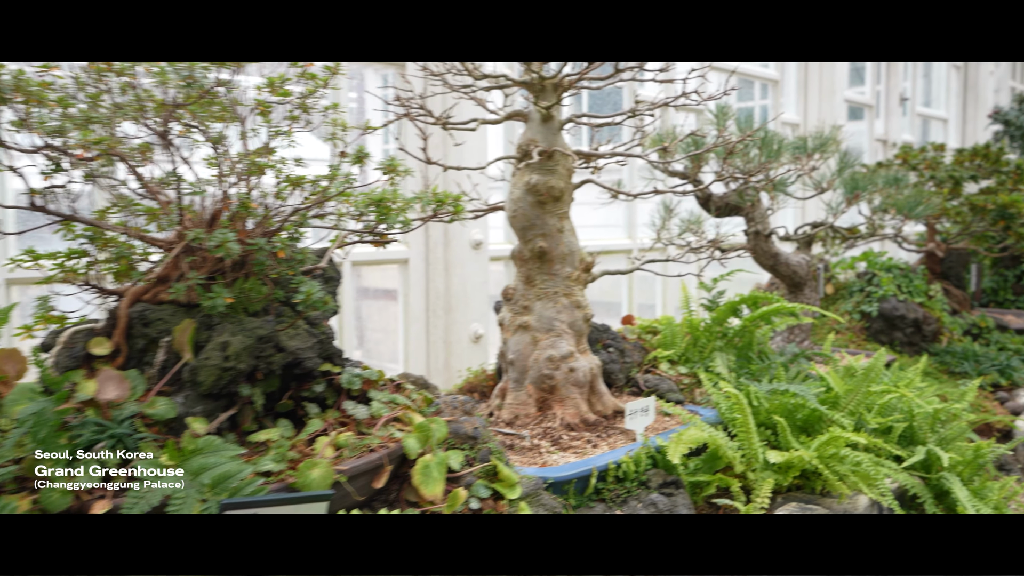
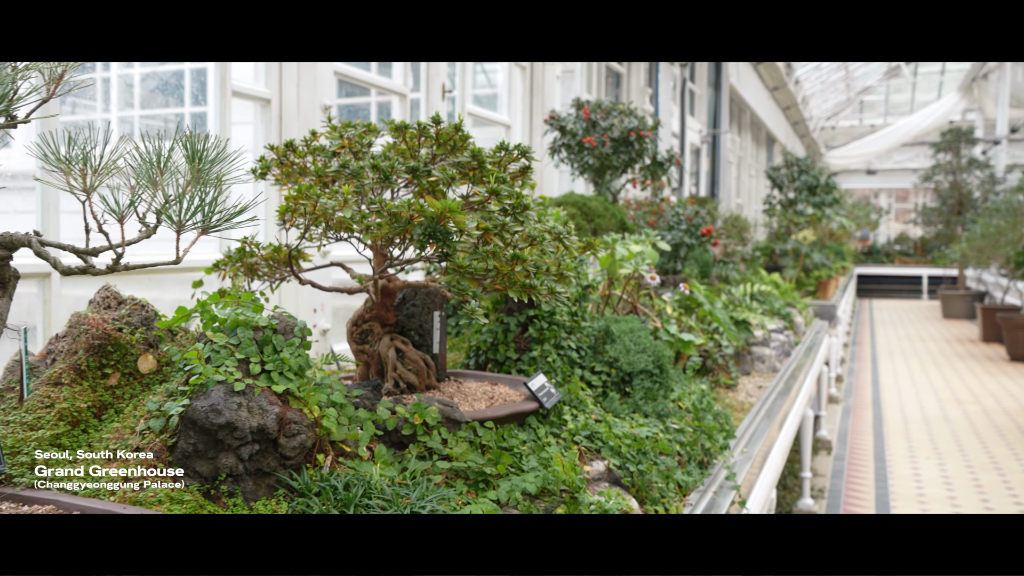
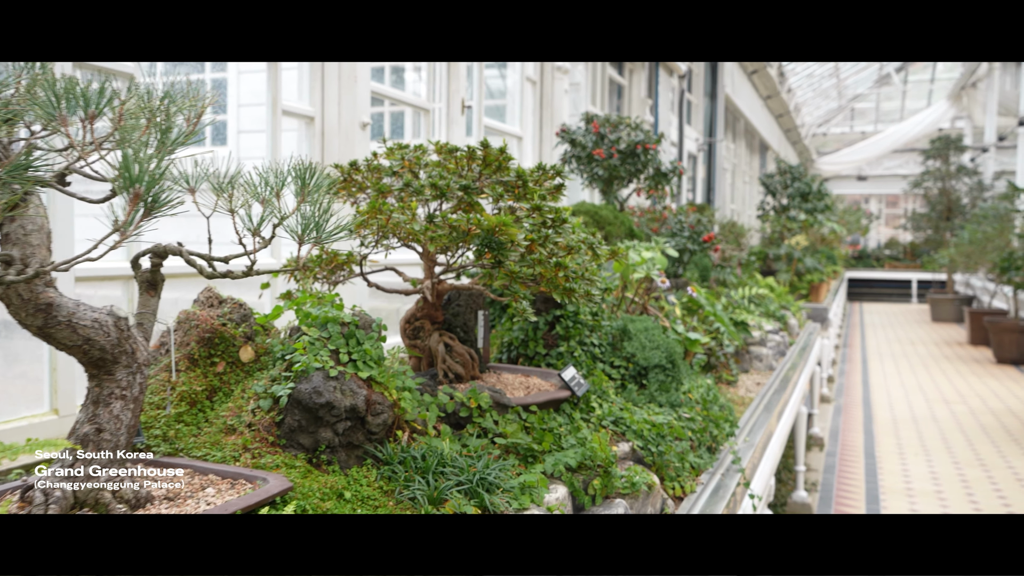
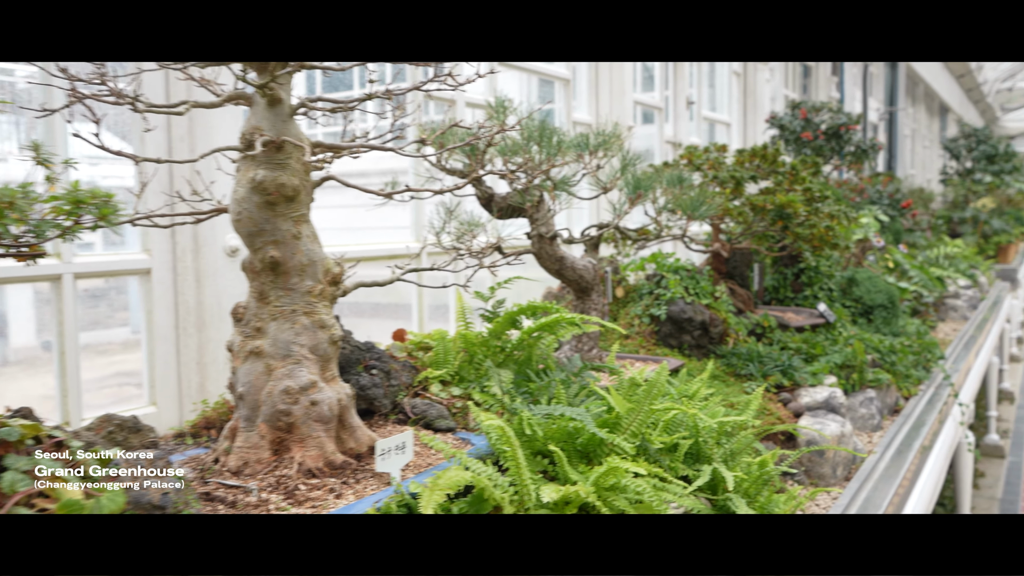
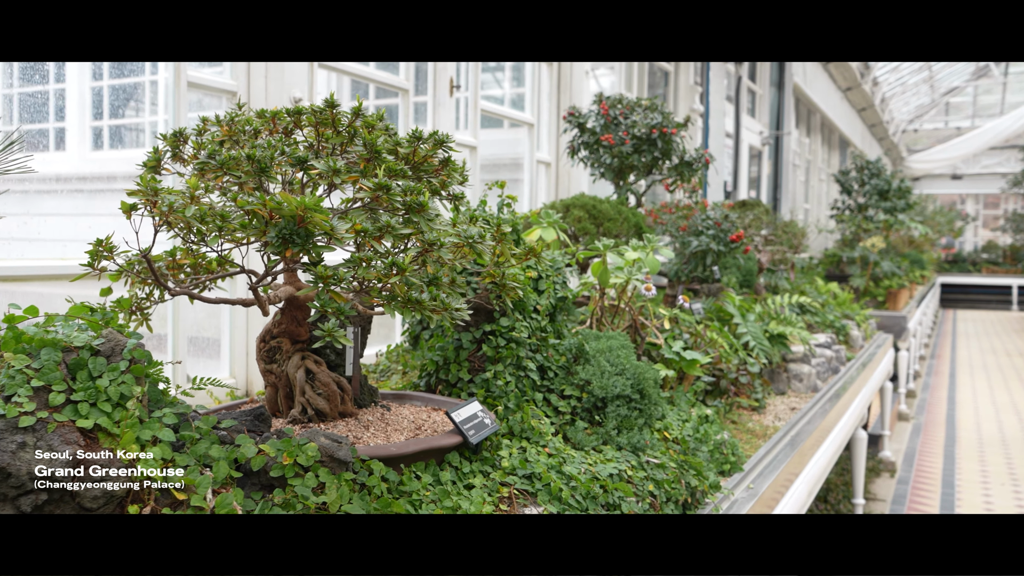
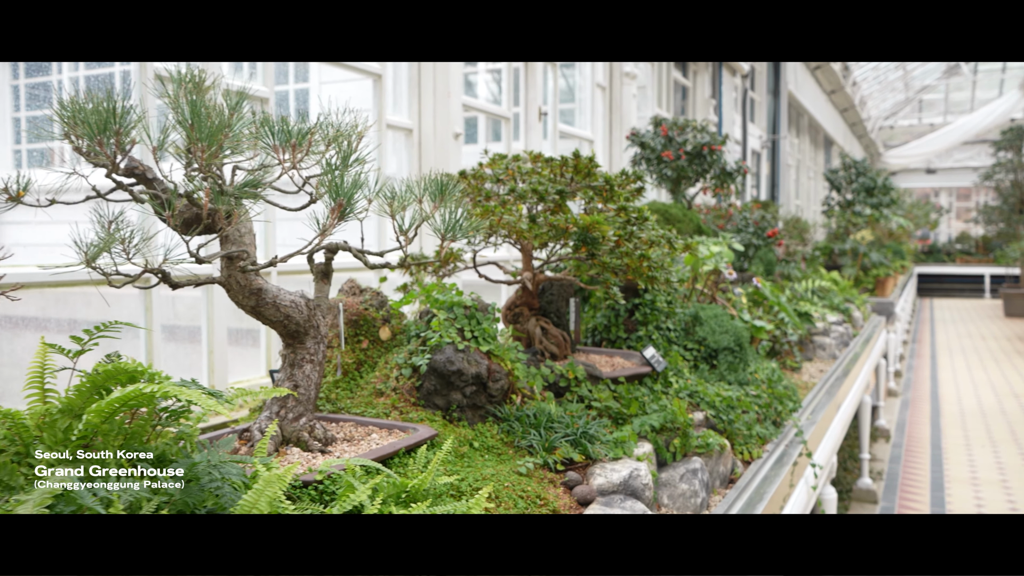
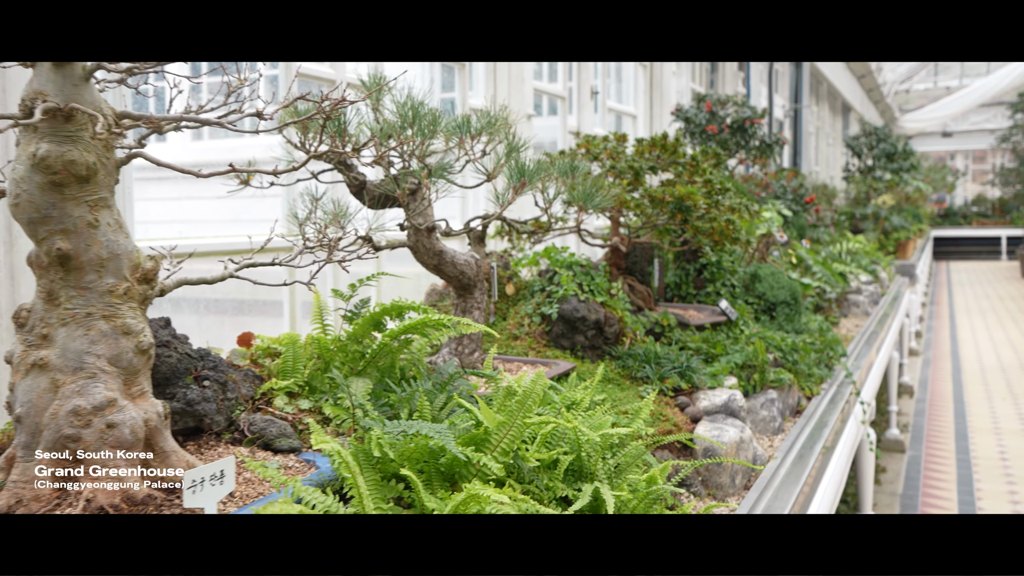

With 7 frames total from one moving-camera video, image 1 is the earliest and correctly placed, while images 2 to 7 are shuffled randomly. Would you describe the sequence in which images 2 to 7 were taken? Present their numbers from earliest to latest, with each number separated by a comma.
4, 7, 6, 3, 2, 5
